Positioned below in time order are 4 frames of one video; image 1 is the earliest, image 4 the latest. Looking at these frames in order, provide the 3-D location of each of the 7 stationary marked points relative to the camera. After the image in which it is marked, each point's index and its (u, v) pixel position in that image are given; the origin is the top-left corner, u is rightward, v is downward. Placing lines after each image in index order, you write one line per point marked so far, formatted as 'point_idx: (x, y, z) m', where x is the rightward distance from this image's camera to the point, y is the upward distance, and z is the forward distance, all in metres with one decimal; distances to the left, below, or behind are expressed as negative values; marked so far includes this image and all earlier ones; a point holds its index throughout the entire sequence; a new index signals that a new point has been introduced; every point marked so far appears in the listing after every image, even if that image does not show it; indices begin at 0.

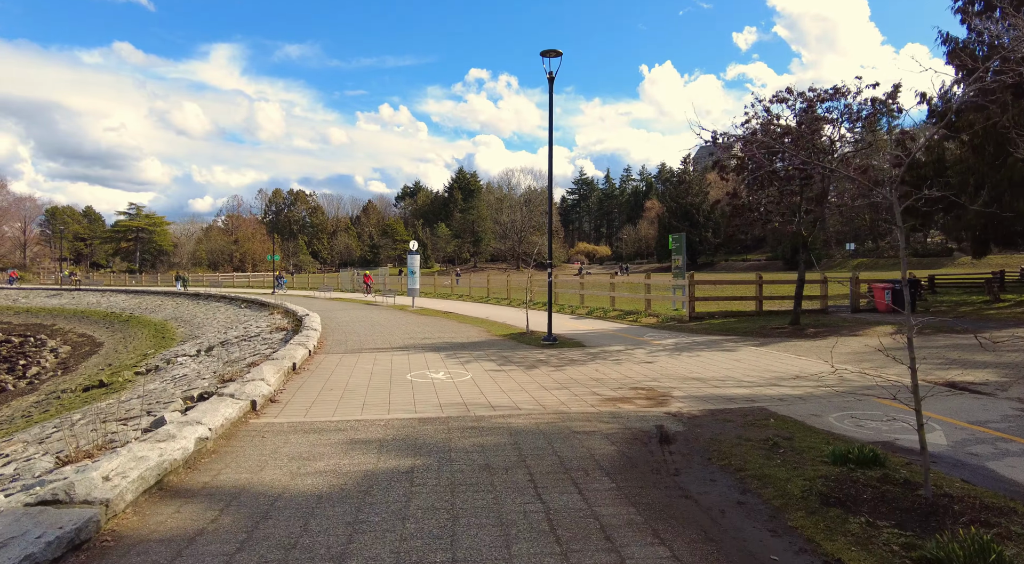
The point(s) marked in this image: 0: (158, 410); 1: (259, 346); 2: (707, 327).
0: (-4.7, -1.7, +8.6) m
1: (-6.5, -1.7, +16.7) m
2: (+5.1, -1.2, +17.0) m
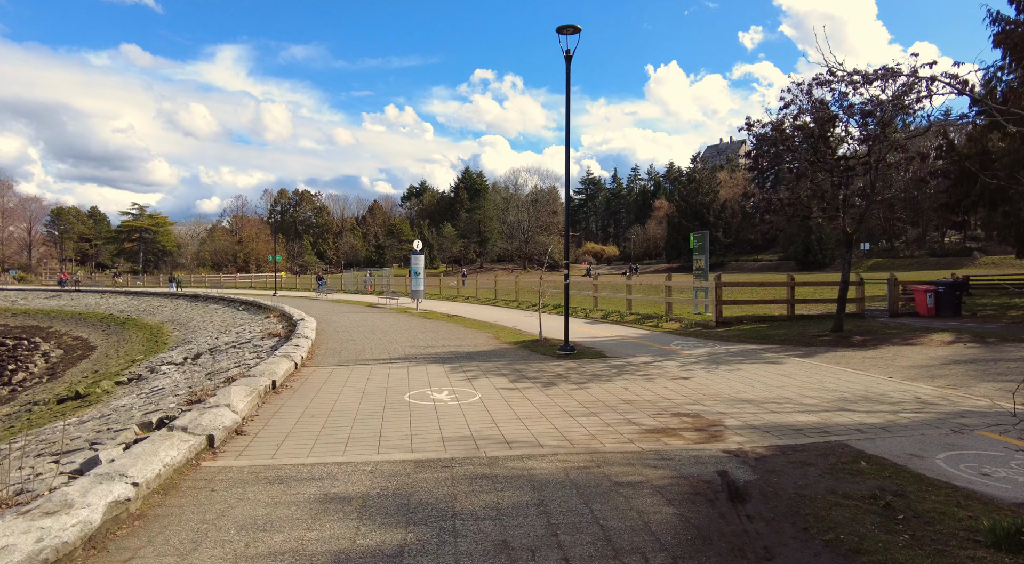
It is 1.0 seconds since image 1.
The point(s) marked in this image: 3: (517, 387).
0: (-4.5, -1.7, +7.2) m
1: (-6.2, -1.7, +15.3) m
2: (+5.4, -1.3, +15.4) m
3: (+0.1, -1.5, +9.2) m
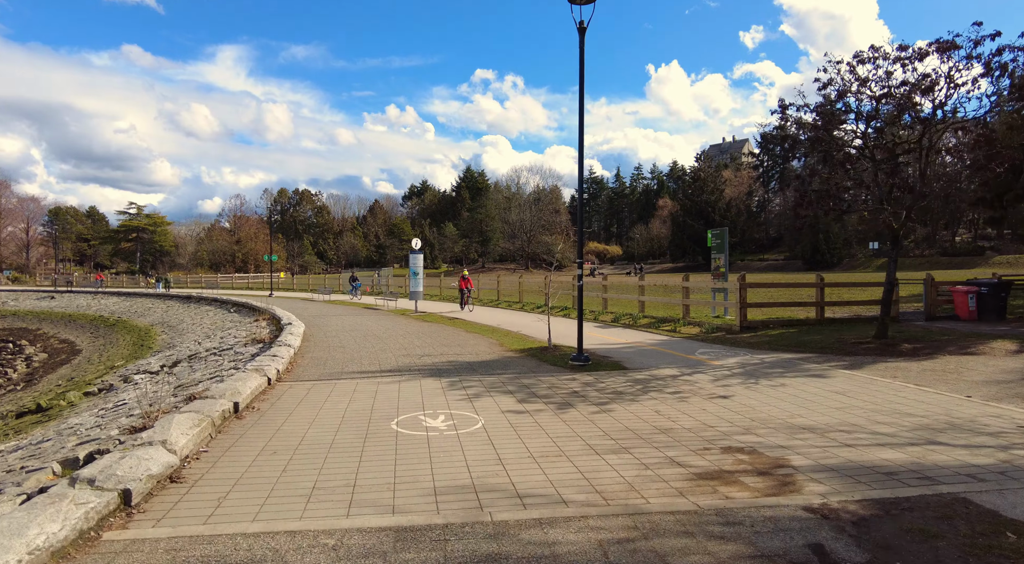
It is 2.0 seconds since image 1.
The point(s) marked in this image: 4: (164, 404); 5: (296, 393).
0: (-4.4, -1.8, +5.7) m
1: (-6.1, -1.7, +13.8) m
2: (+5.5, -1.3, +14.0) m
3: (+0.2, -1.5, +7.7) m
4: (-5.0, -1.8, +9.3) m
5: (-2.9, -1.5, +8.9) m
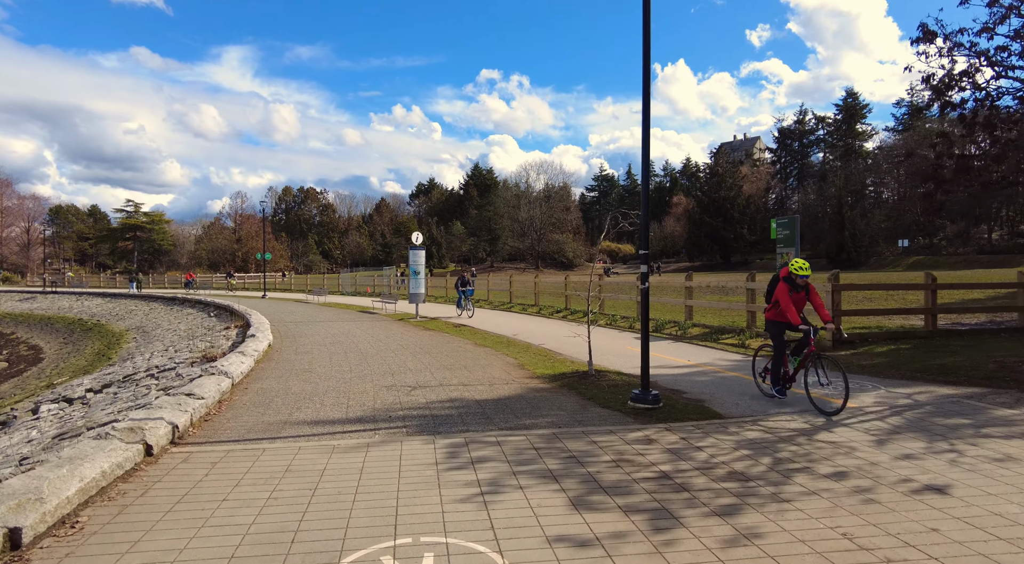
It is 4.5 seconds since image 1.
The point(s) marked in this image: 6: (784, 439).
0: (-4.1, -1.8, +2.0) m
1: (-5.7, -1.8, +10.1) m
2: (+5.9, -1.3, +10.2) m
3: (+0.5, -1.5, +4.0) m
4: (-4.6, -1.8, +5.6) m
5: (-2.6, -1.5, +5.2) m
6: (+2.6, -1.5, +6.3) m
